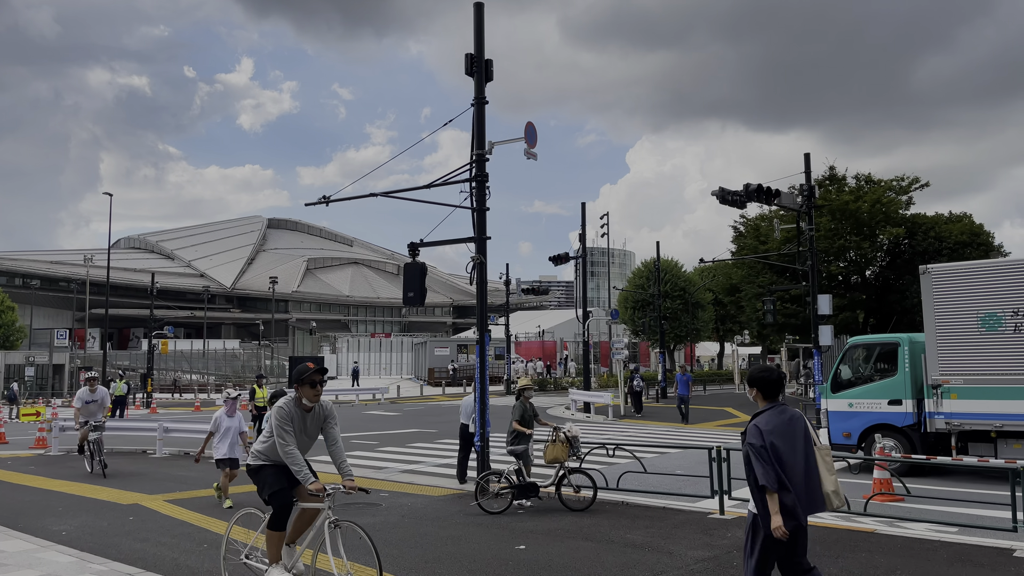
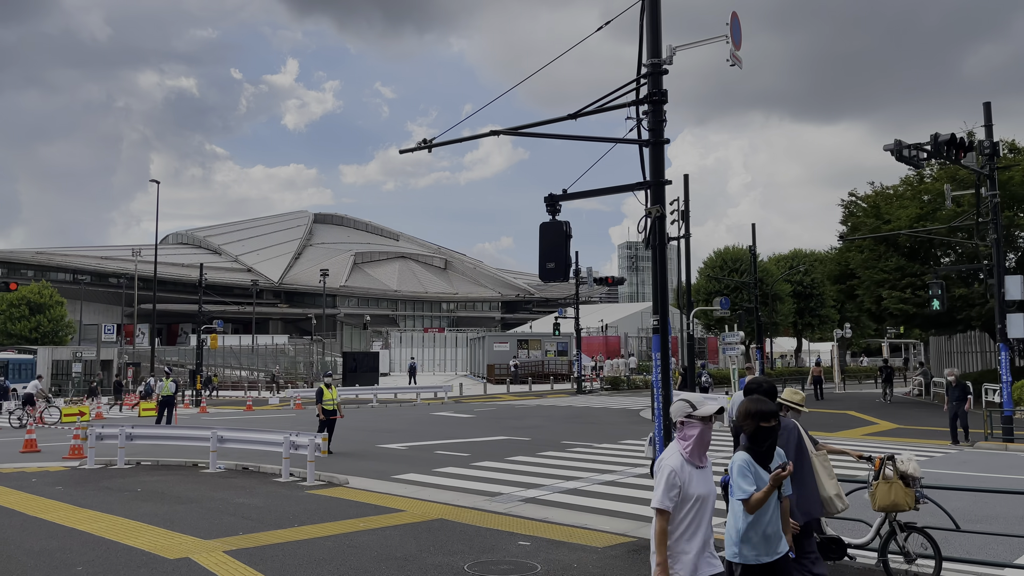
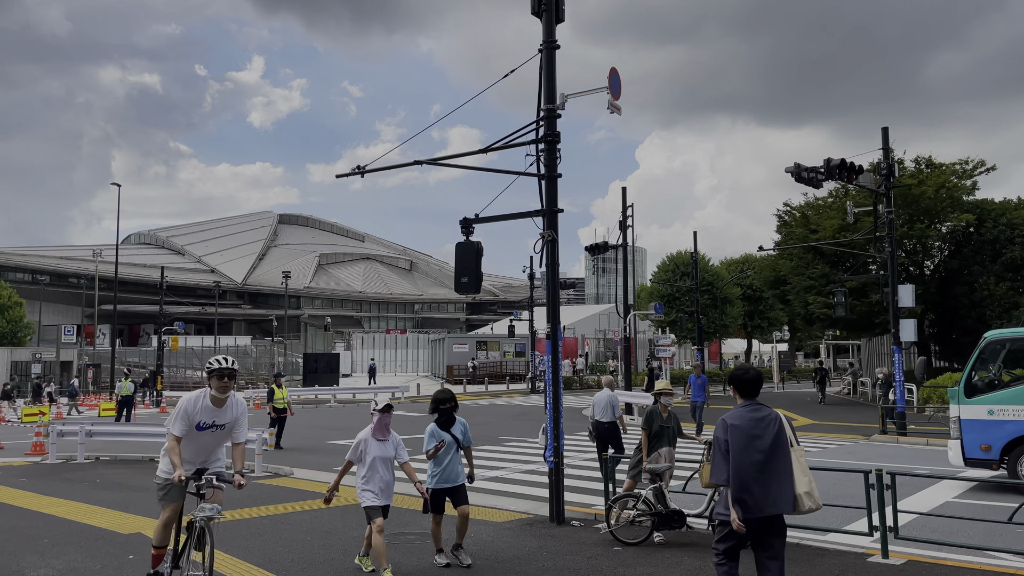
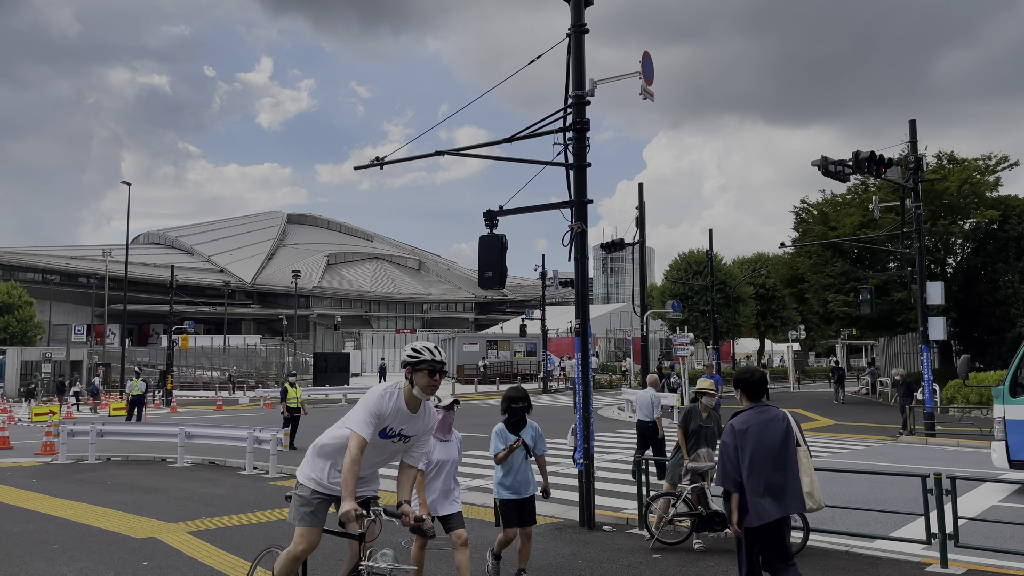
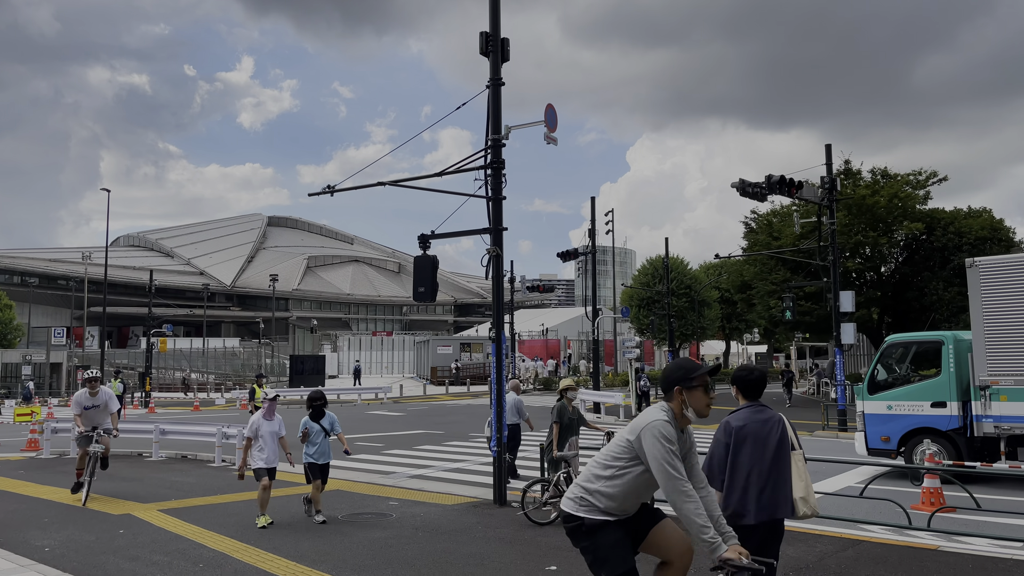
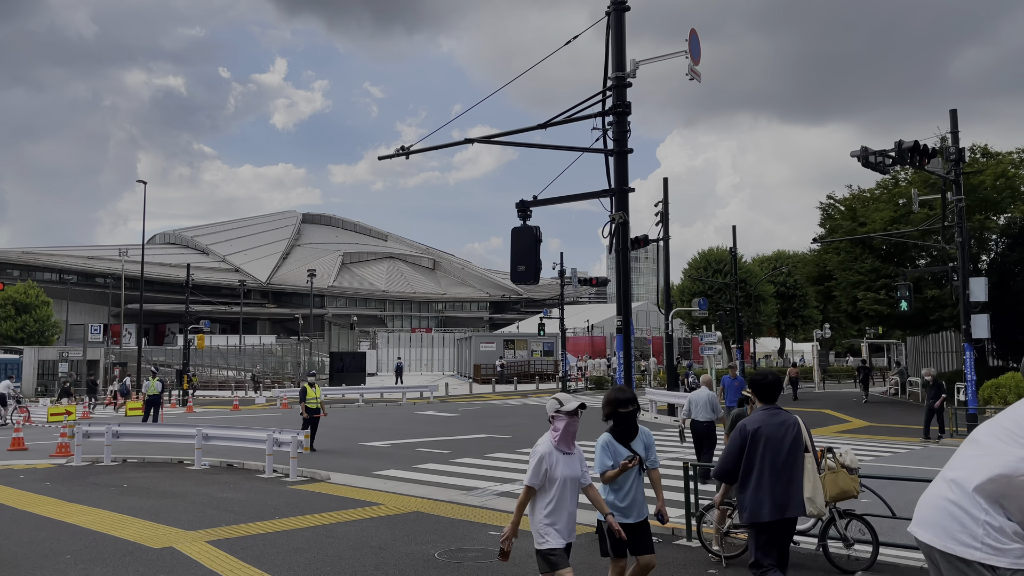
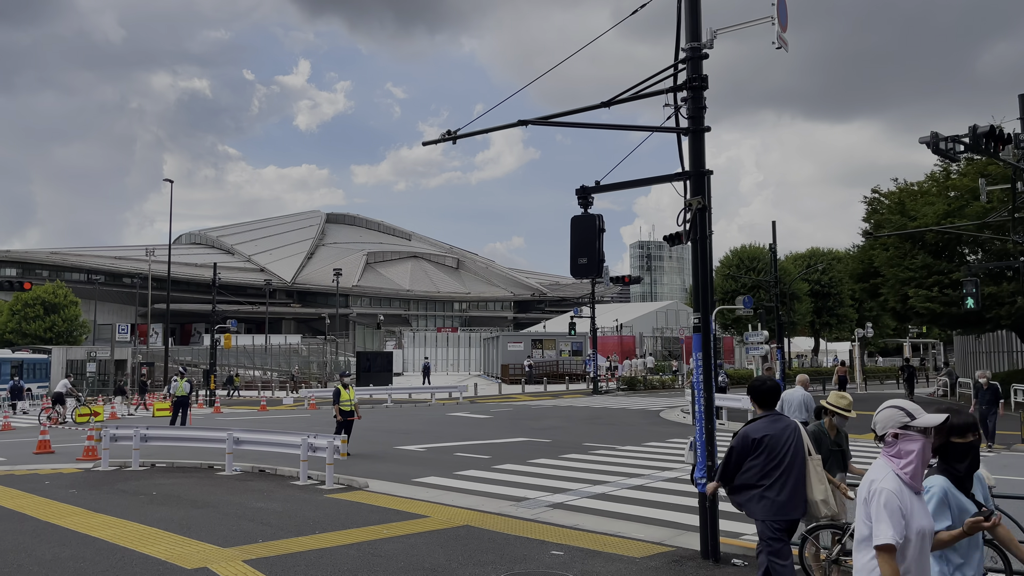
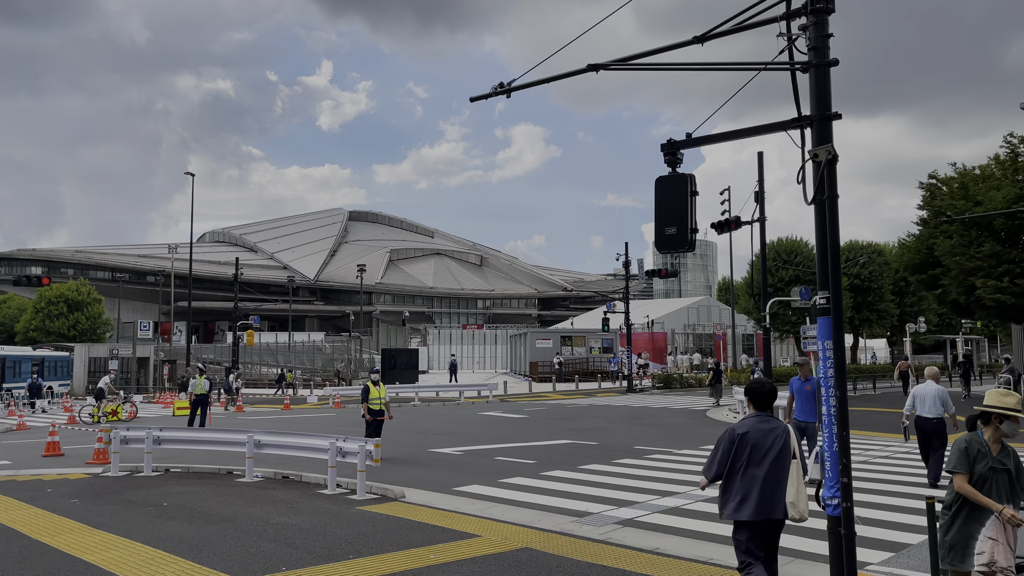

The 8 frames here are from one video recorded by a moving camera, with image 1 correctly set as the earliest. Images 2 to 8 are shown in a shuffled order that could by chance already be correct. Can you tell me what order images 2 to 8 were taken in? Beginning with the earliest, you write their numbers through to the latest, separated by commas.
5, 3, 4, 6, 2, 7, 8
